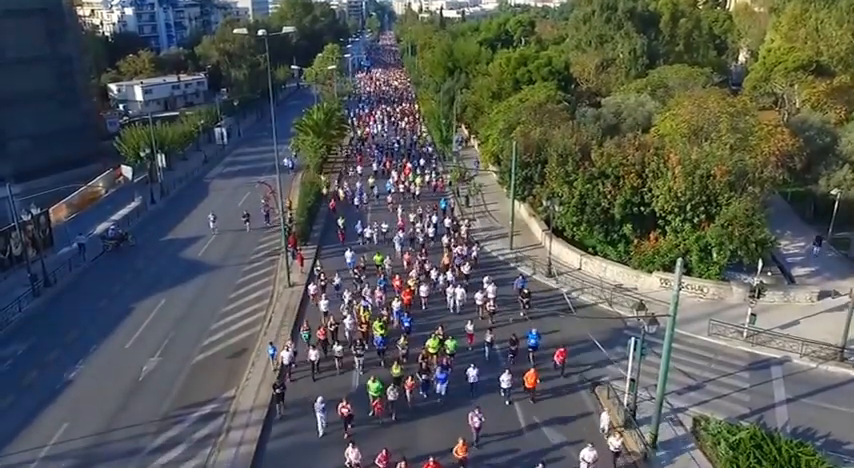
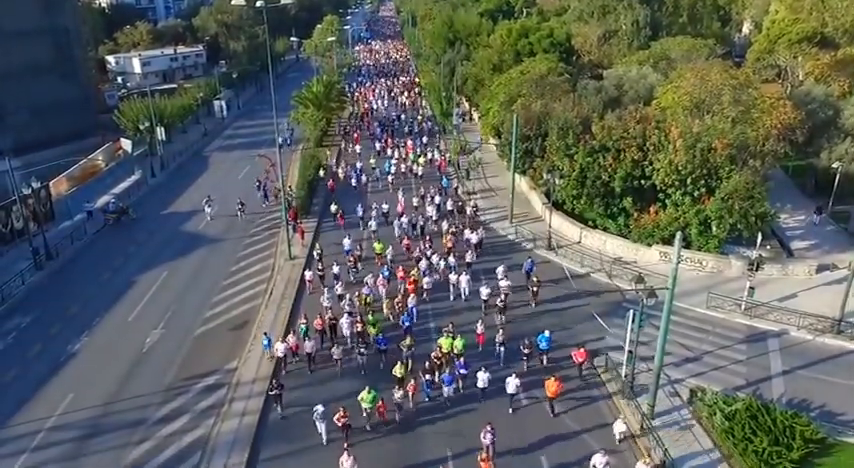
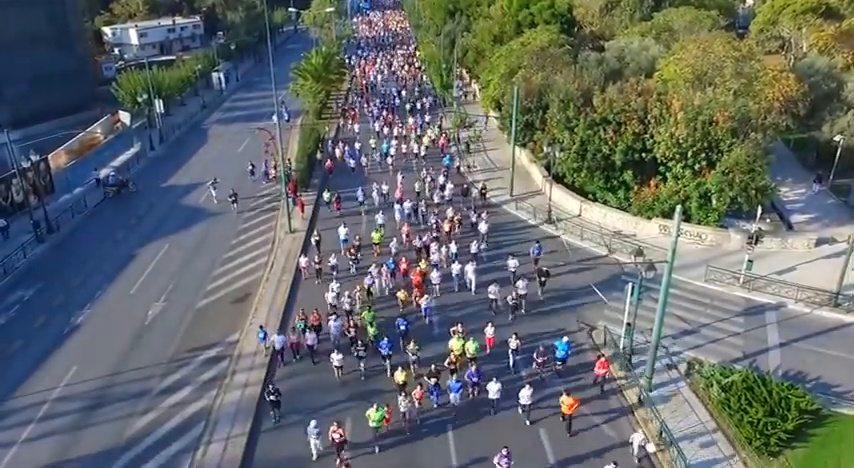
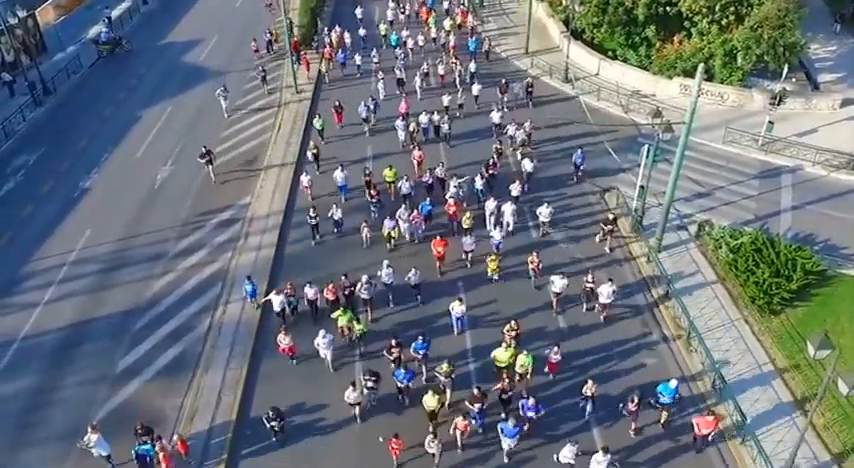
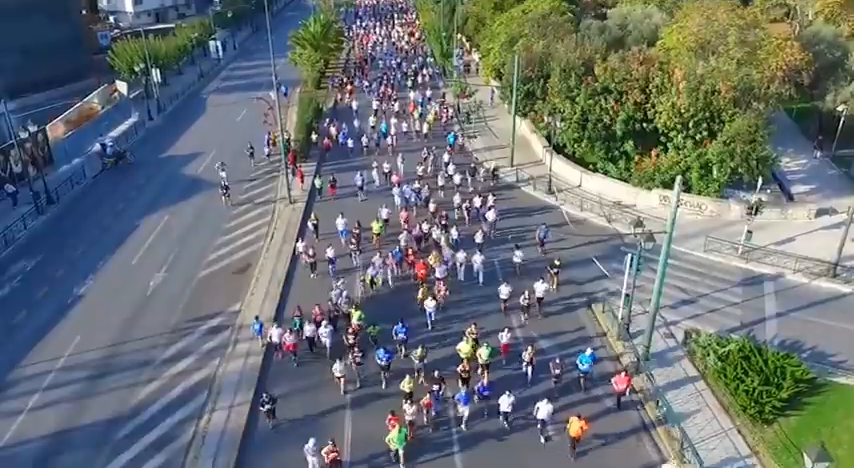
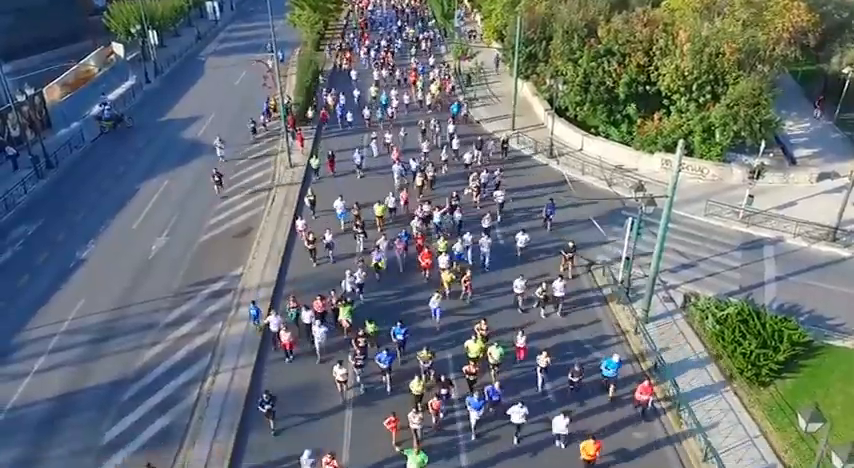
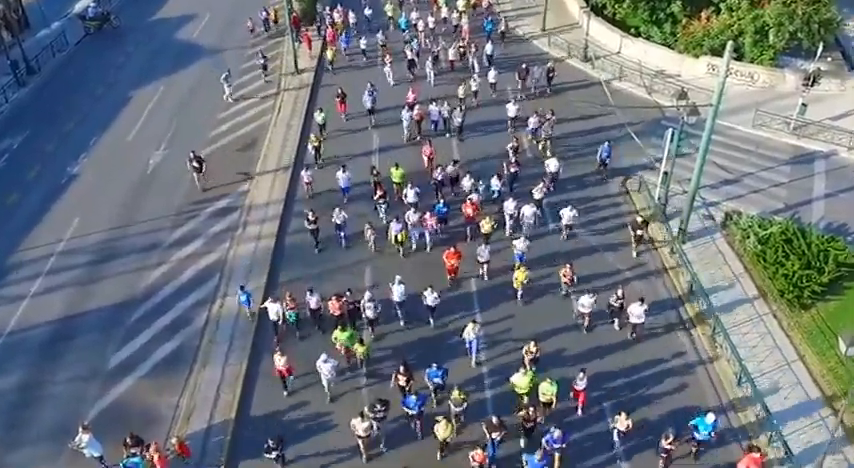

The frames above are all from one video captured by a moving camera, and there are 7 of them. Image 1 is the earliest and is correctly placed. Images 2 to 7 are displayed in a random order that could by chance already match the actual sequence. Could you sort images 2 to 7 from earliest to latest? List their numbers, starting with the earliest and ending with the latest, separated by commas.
2, 3, 5, 6, 4, 7
